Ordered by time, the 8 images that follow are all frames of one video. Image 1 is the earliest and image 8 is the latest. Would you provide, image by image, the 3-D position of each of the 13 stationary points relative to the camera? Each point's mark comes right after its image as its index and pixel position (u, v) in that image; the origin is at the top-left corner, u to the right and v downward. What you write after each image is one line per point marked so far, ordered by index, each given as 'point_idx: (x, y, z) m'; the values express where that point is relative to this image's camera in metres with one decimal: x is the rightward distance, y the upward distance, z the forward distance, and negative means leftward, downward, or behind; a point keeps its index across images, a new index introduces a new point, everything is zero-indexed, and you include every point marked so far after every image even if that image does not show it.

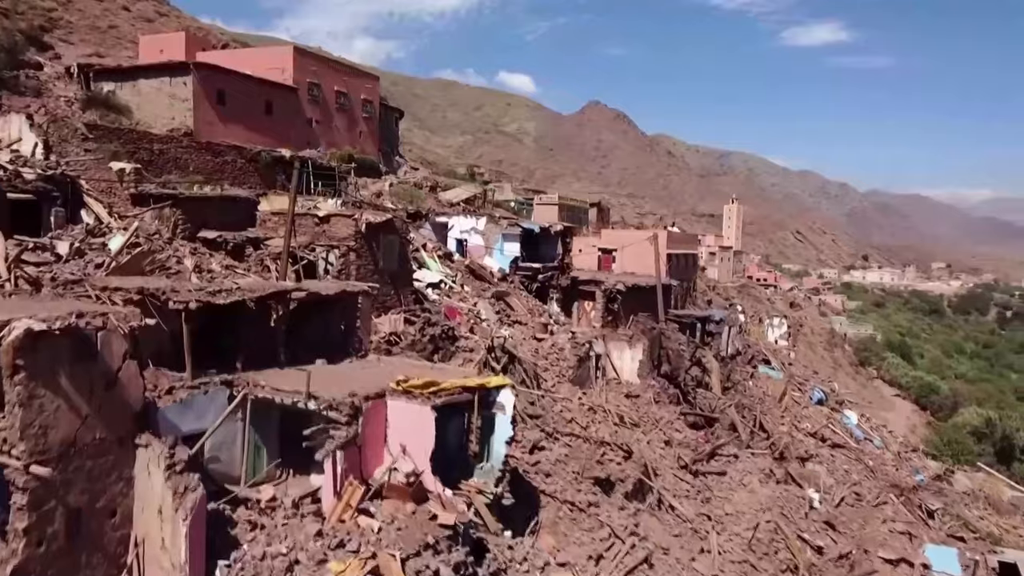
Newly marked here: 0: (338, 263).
0: (-3.7, +0.5, +17.2) m
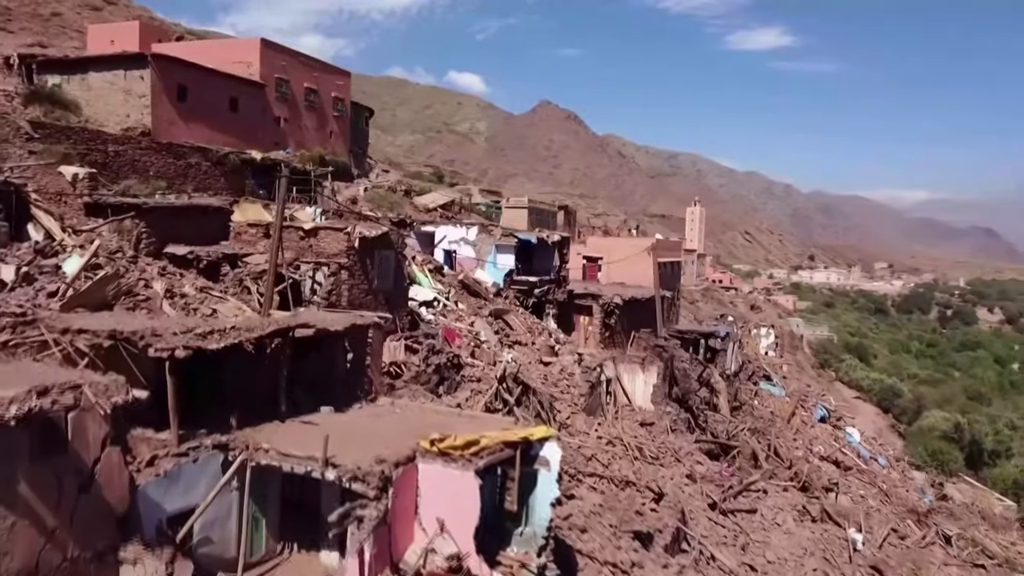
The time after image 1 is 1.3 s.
0: (-3.4, +0.1, +15.2) m
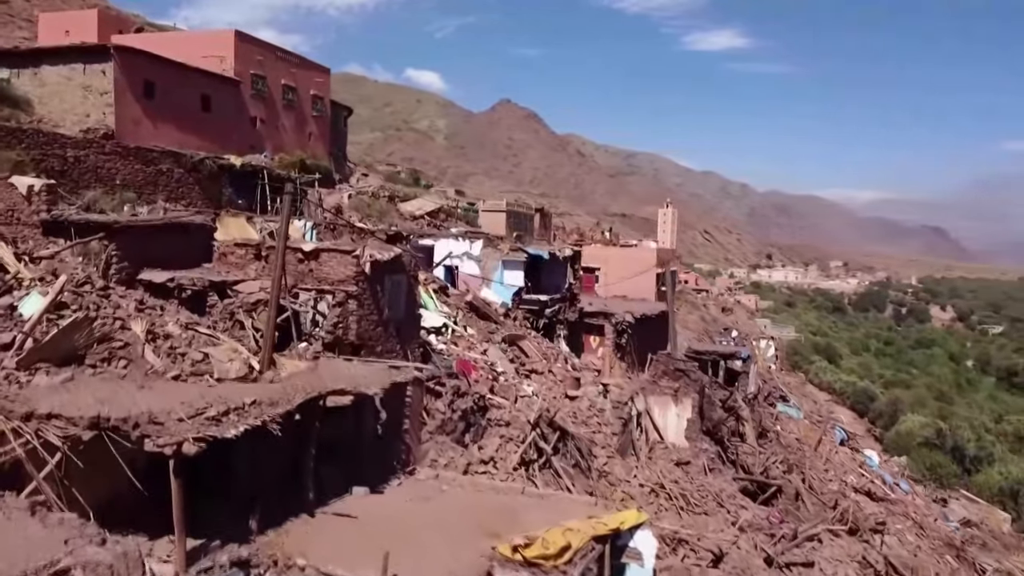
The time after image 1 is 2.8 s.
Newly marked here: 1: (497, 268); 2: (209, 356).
0: (-2.9, -0.4, +13.0) m
1: (-0.4, +0.5, +20.0) m
2: (-4.0, -0.9, +10.7) m
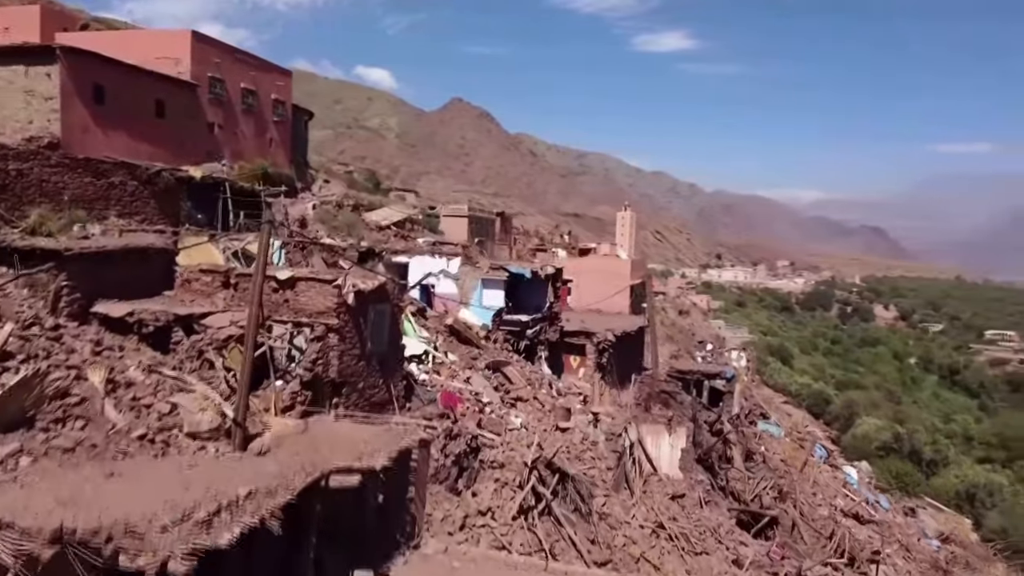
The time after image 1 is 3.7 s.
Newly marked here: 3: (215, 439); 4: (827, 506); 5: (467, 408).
0: (-2.9, -0.9, +11.9) m
1: (-0.8, 0.0, +19.0) m
2: (-3.9, -1.4, +9.5) m
3: (-3.5, -1.8, +9.7) m
4: (+7.4, -5.1, +19.2) m
5: (-0.8, -2.1, +14.4) m
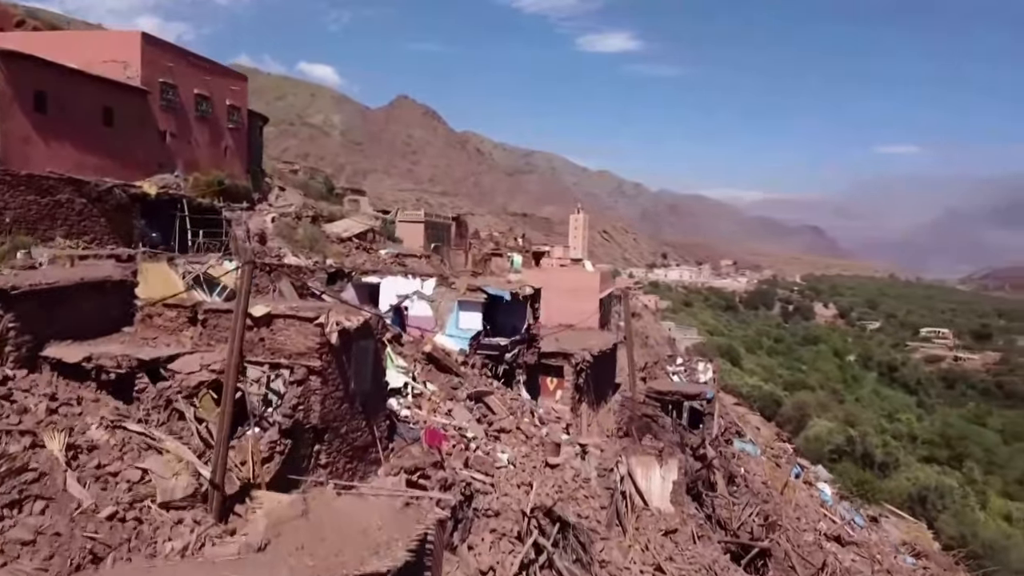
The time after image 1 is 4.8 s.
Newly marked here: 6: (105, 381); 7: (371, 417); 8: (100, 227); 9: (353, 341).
0: (-2.9, -1.4, +10.9) m
1: (-1.3, -0.4, +18.1) m
2: (-3.8, -1.9, +8.4) m
3: (-3.4, -2.3, +8.6) m
4: (+6.9, -5.6, +18.8) m
5: (-1.0, -2.6, +13.6) m
6: (-5.0, -1.2, +10.1) m
7: (-2.1, -1.9, +12.3) m
8: (-8.2, +1.2, +16.2) m
9: (-2.3, -0.8, +11.5) m
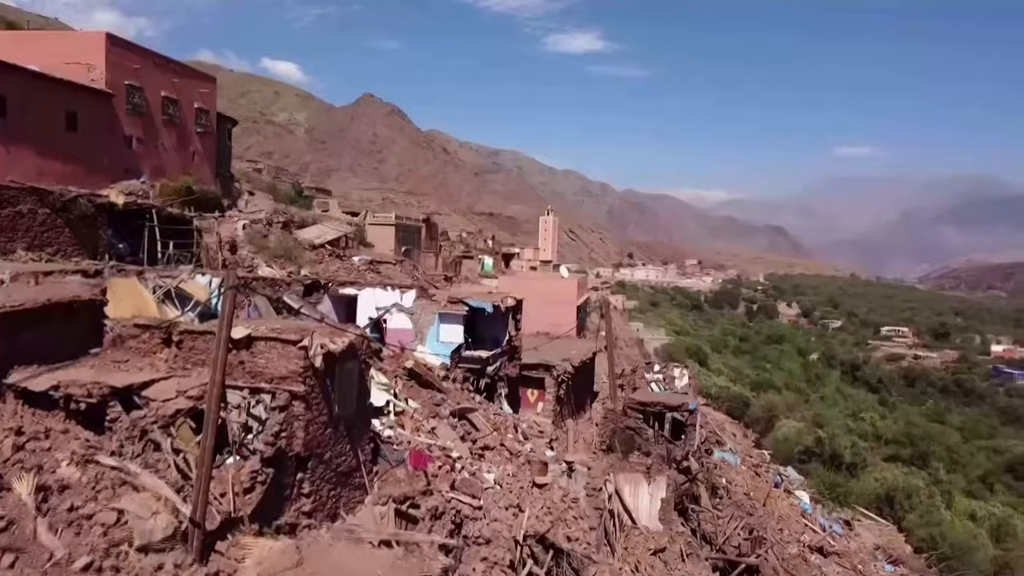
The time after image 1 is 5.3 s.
0: (-3.0, -1.7, +10.4) m
1: (-1.7, -0.7, +17.6) m
2: (-3.8, -2.2, +7.9) m
3: (-3.4, -2.6, +8.1) m
4: (+6.5, -5.8, +18.7) m
5: (-1.2, -2.9, +13.1) m
6: (-5.1, -1.4, +9.5) m
7: (-2.3, -2.2, +11.8) m
8: (-8.5, +0.9, +15.5) m
9: (-2.4, -1.0, +11.1) m
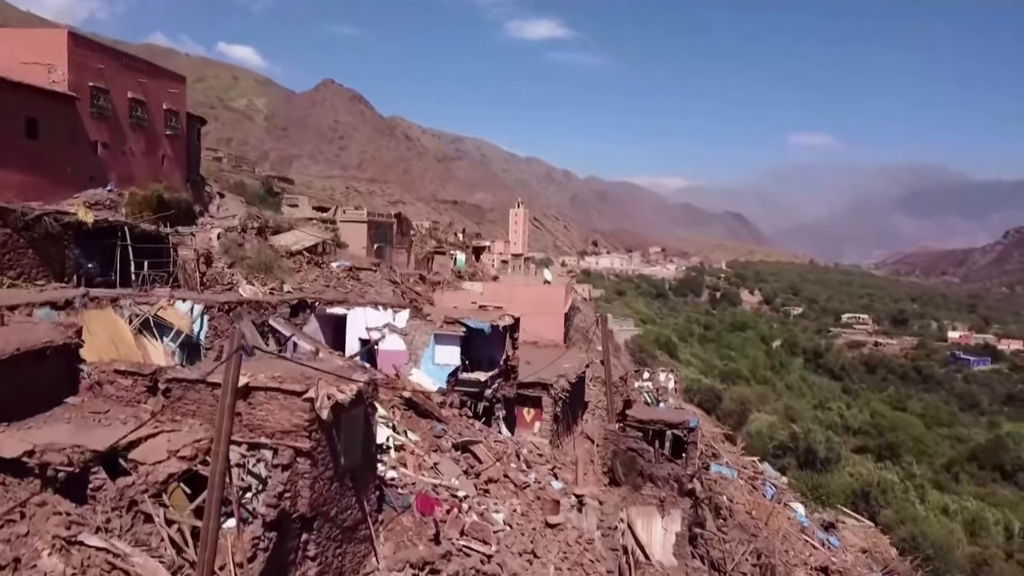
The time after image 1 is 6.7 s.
0: (-2.7, -2.2, +9.3) m
1: (-1.7, -1.1, +16.7) m
2: (-3.3, -2.8, +6.9) m
3: (-3.0, -3.1, +7.1) m
4: (+6.5, -6.2, +18.2) m
5: (-1.0, -3.4, +12.2) m
6: (-4.7, -2.0, +8.4) m
7: (-2.0, -2.7, +10.8) m
8: (-8.4, +0.5, +14.2) m
9: (-2.1, -1.5, +10.1) m
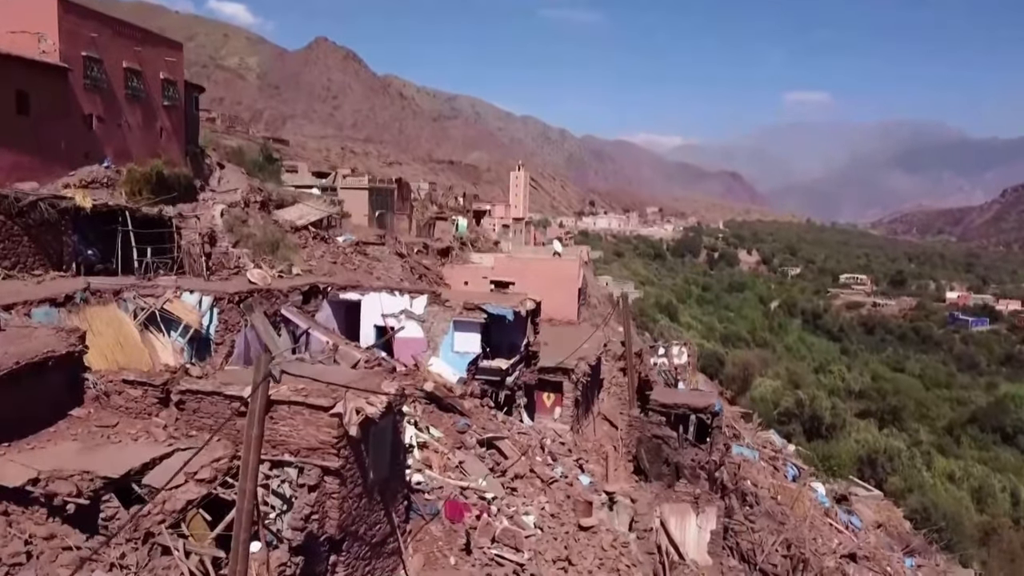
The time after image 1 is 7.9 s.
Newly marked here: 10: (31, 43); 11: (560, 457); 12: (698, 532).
0: (-2.2, -2.3, +8.6) m
1: (-1.3, -0.8, +15.9) m
2: (-2.8, -2.9, +6.2) m
3: (-2.5, -3.3, +6.4) m
4: (+6.9, -5.8, +17.7) m
5: (-0.5, -3.3, +11.5) m
6: (-4.2, -2.1, +7.6) m
7: (-1.5, -2.7, +10.1) m
8: (-8.0, +0.6, +13.3) m
9: (-1.6, -1.6, +9.3) m
10: (-10.4, +5.3, +17.5) m
11: (+0.9, -3.2, +15.4) m
12: (+3.2, -4.1, +13.7) m
